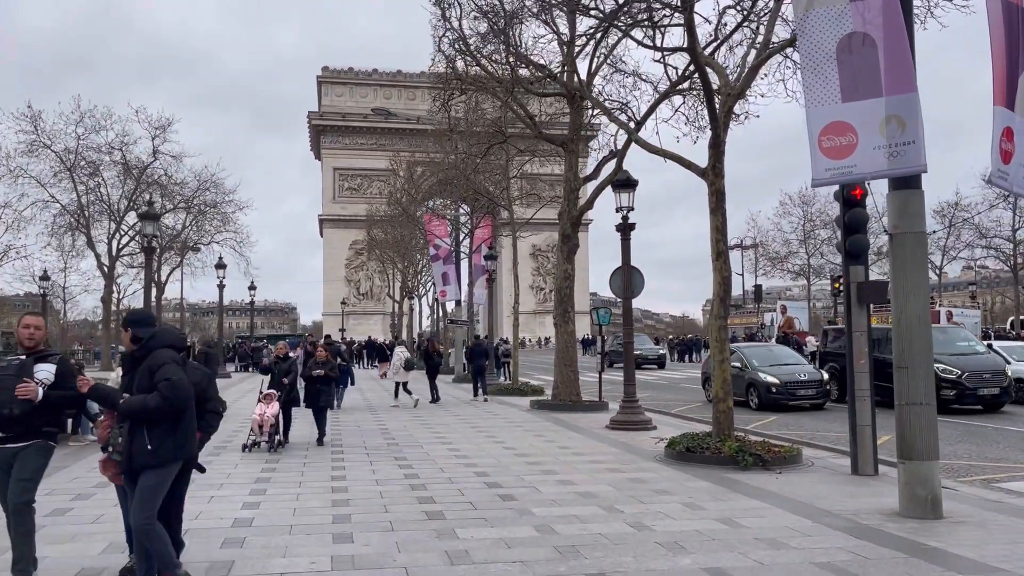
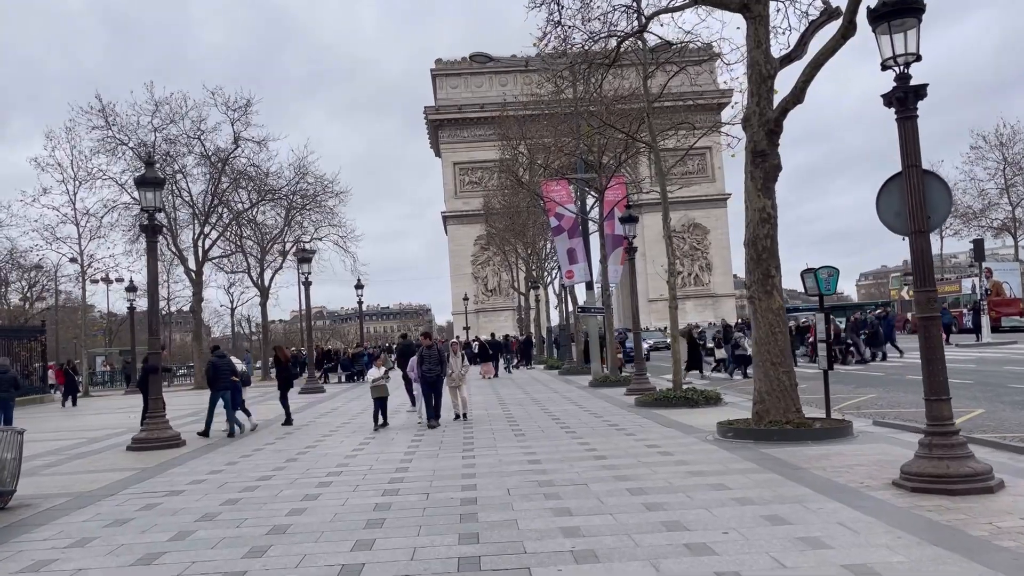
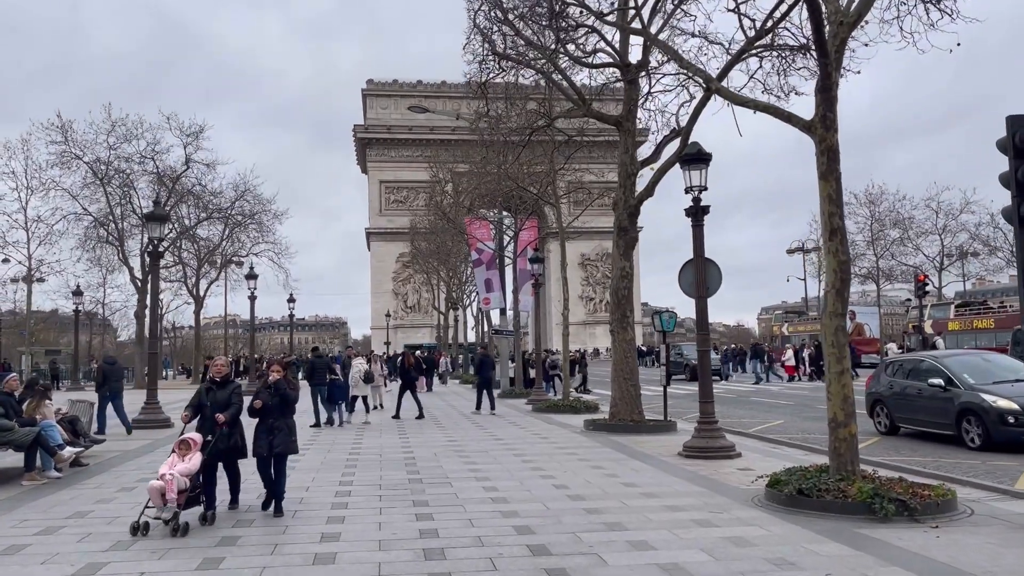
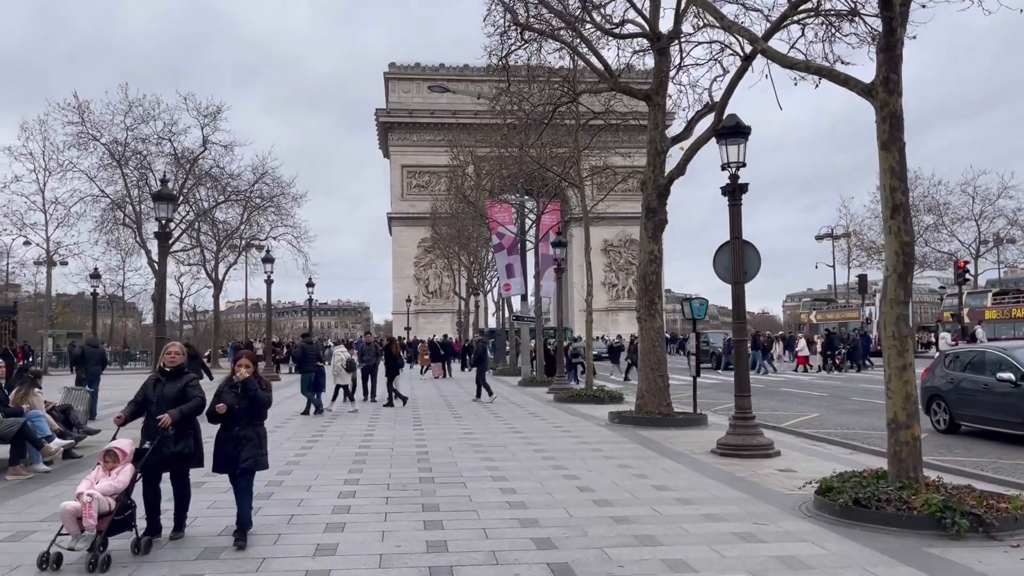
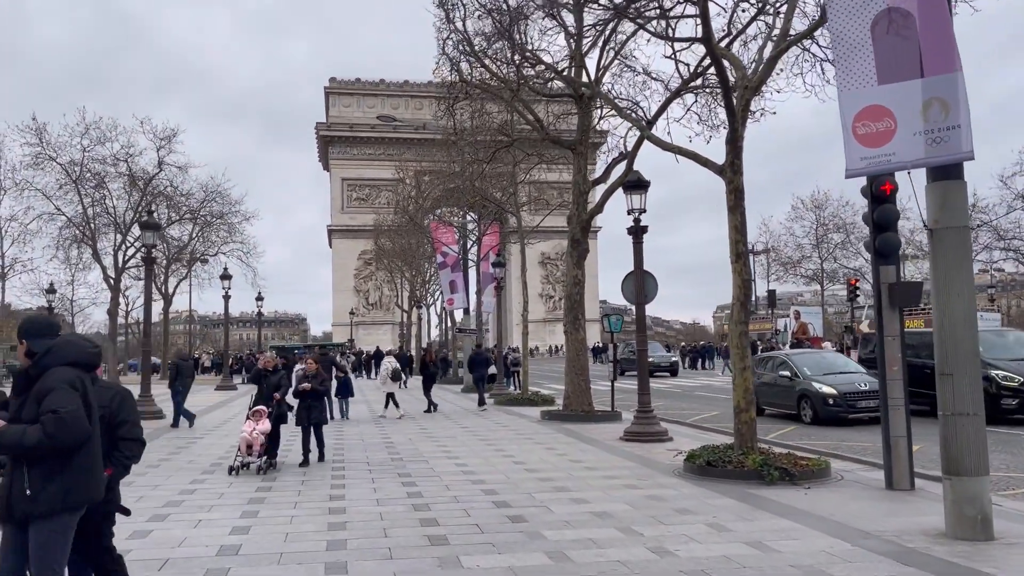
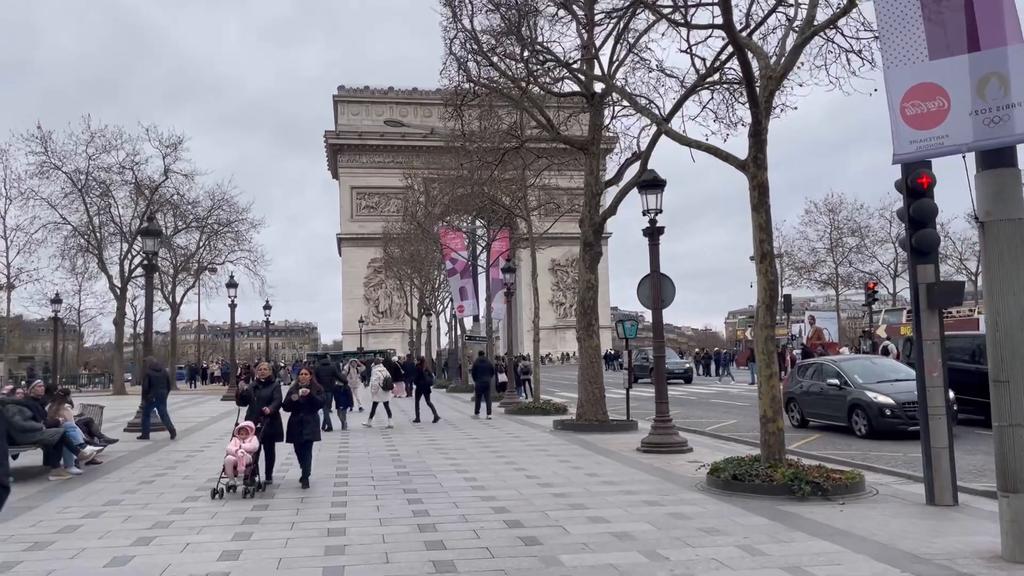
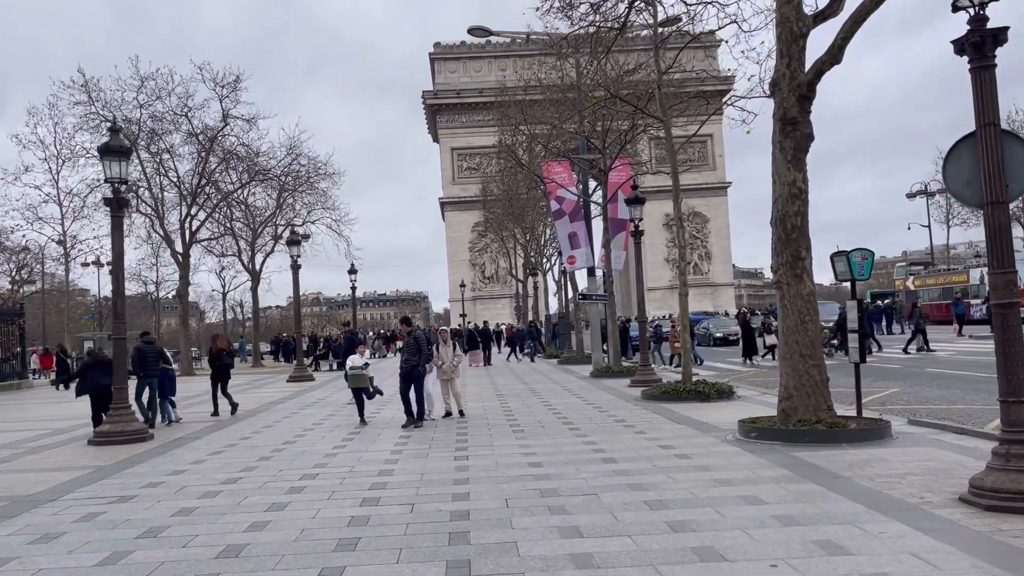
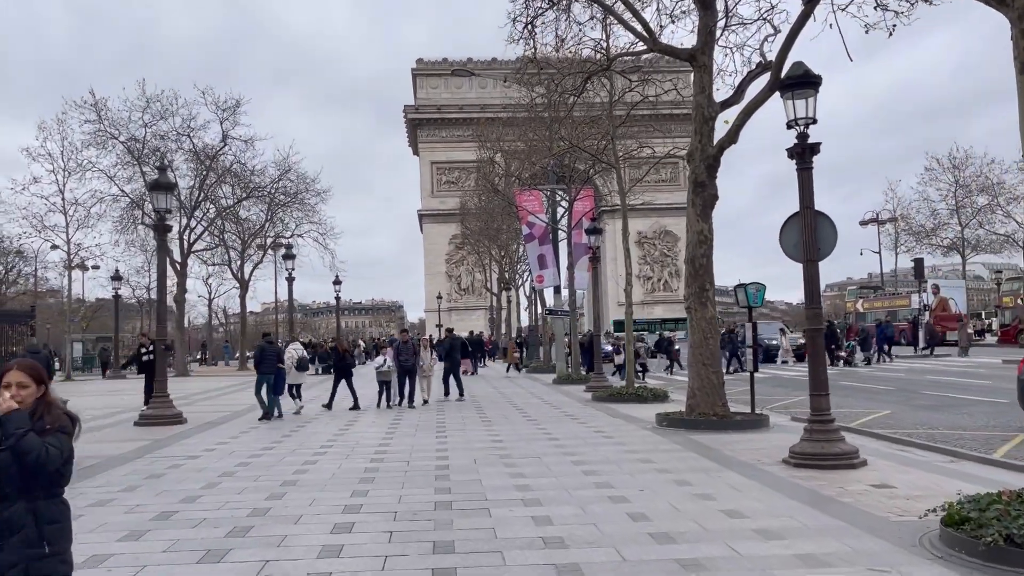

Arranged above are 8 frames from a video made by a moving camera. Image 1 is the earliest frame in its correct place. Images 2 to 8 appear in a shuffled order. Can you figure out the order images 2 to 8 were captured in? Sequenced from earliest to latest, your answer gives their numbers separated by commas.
5, 6, 3, 4, 8, 2, 7
